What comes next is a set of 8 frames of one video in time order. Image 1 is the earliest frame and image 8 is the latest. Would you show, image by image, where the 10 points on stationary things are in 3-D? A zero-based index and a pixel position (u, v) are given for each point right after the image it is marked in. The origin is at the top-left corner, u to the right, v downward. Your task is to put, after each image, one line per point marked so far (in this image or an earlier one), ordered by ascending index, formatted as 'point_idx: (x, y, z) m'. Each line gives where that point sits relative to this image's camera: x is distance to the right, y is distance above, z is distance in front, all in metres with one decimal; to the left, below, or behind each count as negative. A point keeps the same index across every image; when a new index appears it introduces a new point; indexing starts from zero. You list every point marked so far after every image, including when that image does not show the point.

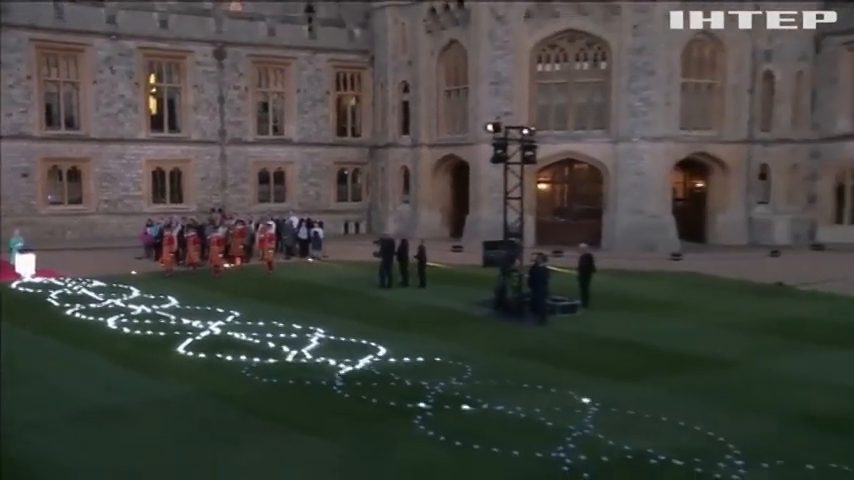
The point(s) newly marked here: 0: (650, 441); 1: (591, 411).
0: (+8.2, -7.3, +7.4) m
1: (+5.9, -6.7, +8.4) m
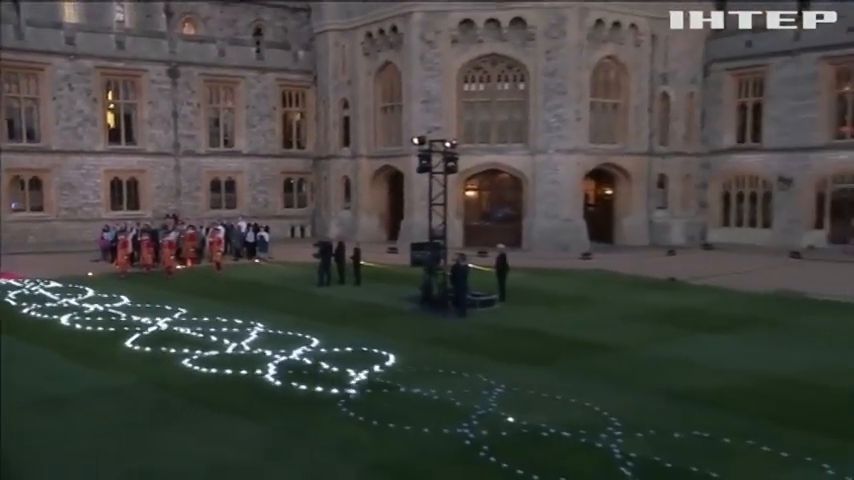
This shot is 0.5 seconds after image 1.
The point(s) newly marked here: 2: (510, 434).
0: (+4.8, -7.4, +8.6) m
1: (+2.5, -6.8, +9.5) m
2: (+3.3, -7.7, +8.0) m
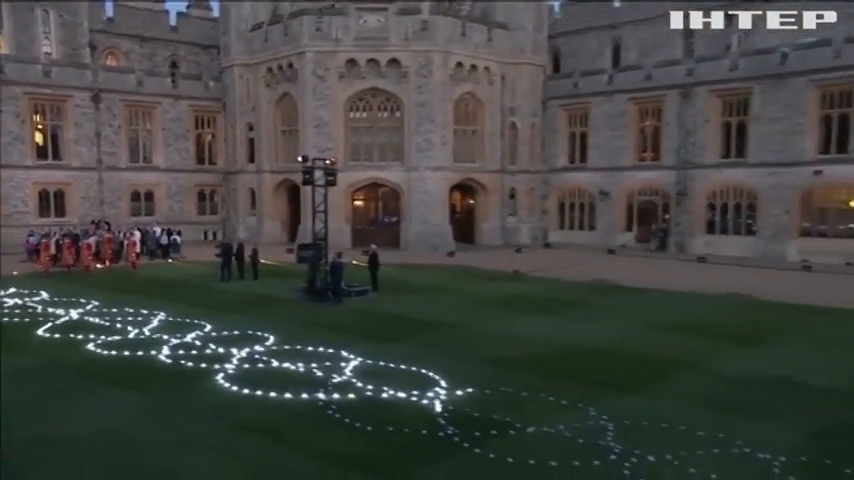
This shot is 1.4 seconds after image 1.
0: (-2.2, -7.5, +10.8) m
1: (-4.5, -6.9, +11.7) m
2: (-3.7, -7.8, +10.2) m
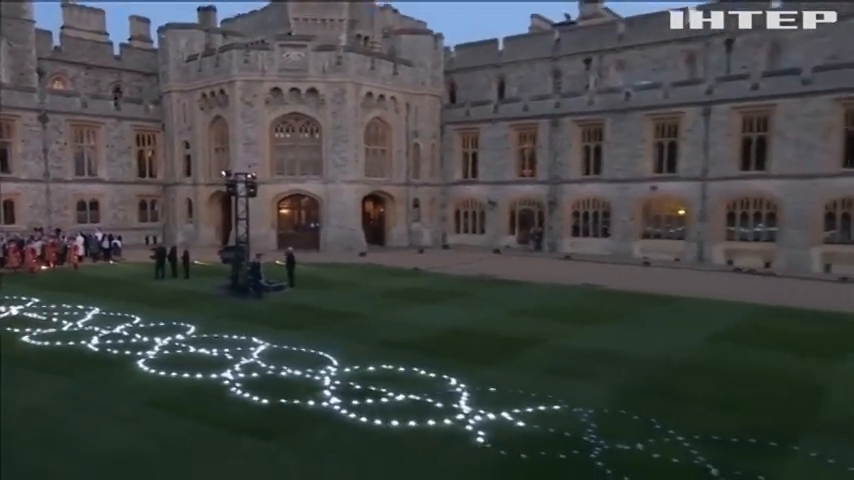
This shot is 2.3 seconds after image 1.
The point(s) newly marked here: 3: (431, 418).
0: (-8.7, -7.7, +12.9) m
1: (-11.0, -7.1, +13.7) m
2: (-10.2, -8.0, +12.3) m
3: (+0.2, -9.4, +10.8) m
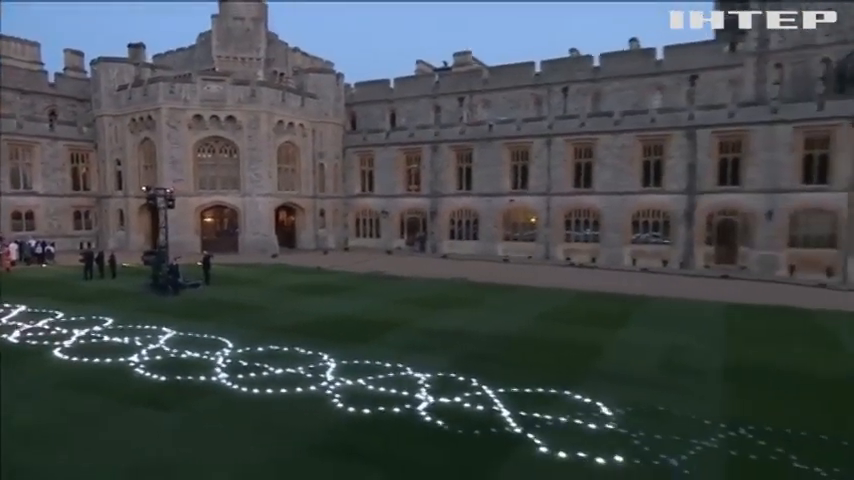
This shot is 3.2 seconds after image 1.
0: (-17.7, -8.0, +15.5) m
1: (-20.1, -7.5, +16.2) m
2: (-19.2, -8.3, +14.8) m
3: (-8.6, -9.6, +13.8) m
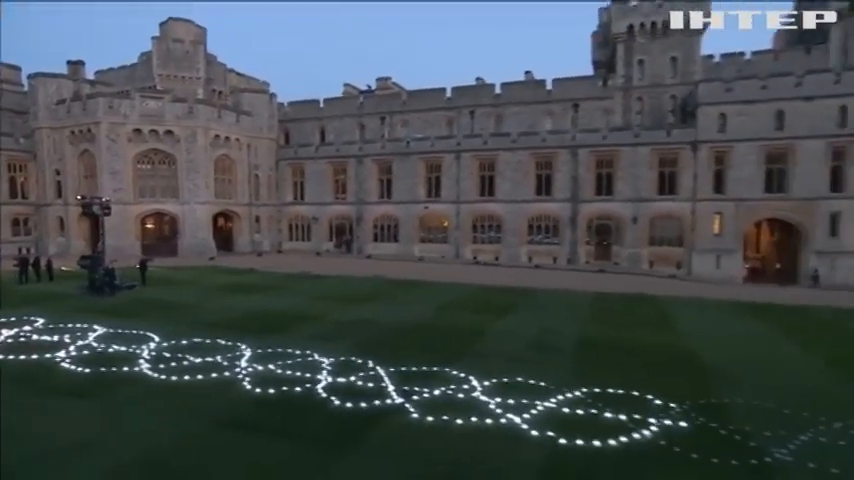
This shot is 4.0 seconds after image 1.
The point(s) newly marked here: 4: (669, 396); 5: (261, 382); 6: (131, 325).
0: (-25.5, -8.4, +17.0) m
1: (-27.8, -7.9, +17.6) m
2: (-26.8, -8.7, +16.3) m
3: (-16.3, -10.0, +15.7) m
4: (+17.0, -11.0, +14.7) m
5: (-12.4, -10.5, +15.4) m
6: (-26.2, -7.7, +18.4) m
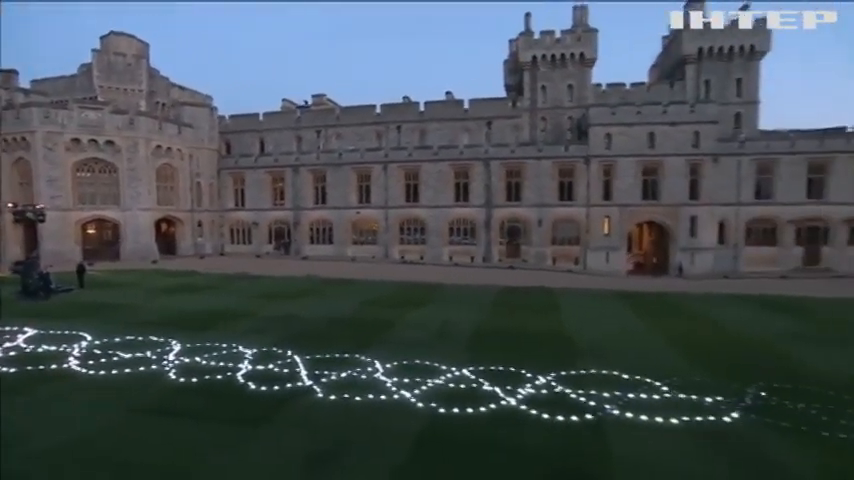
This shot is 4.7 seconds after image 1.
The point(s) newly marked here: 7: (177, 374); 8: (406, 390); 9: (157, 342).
0: (-33.1, -8.9, +18.1) m
1: (-35.5, -8.4, +18.6) m
2: (-34.5, -9.2, +17.2) m
3: (-23.9, -10.3, +17.2) m
4: (+9.4, -11.1, +17.8) m
5: (-20.0, -10.8, +17.1) m
6: (-34.0, -8.2, +19.4) m
7: (-20.5, -10.9, +16.8) m
8: (-1.7, -11.7, +16.3) m
9: (-24.6, -9.5, +19.1) m
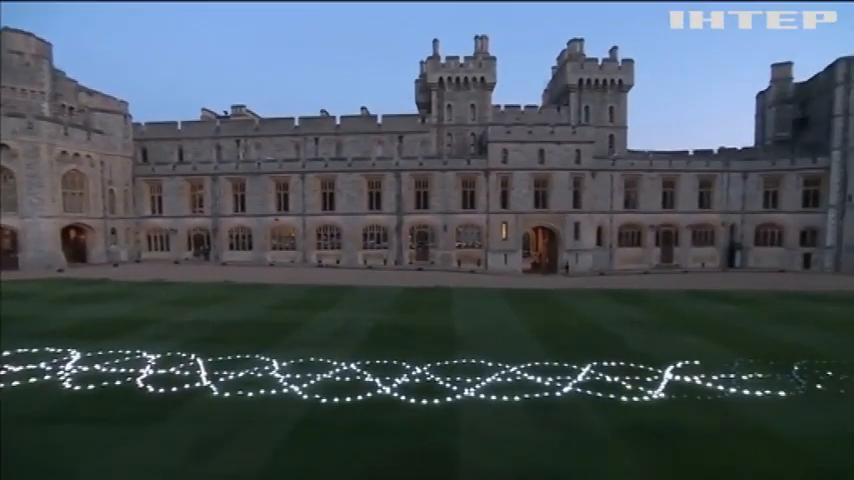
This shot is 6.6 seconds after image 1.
0: (-43.0, -9.9, +17.5) m
1: (-45.4, -9.4, +17.8) m
2: (-44.3, -10.2, +16.6) m
3: (-33.7, -11.2, +17.3) m
4: (-0.5, -11.6, +20.2) m
5: (-29.8, -11.7, +17.4) m
6: (-43.9, -9.2, +18.8) m
7: (-30.2, -11.7, +17.1) m
8: (-11.5, -12.4, +17.9) m
9: (-34.5, -10.3, +19.1) m
